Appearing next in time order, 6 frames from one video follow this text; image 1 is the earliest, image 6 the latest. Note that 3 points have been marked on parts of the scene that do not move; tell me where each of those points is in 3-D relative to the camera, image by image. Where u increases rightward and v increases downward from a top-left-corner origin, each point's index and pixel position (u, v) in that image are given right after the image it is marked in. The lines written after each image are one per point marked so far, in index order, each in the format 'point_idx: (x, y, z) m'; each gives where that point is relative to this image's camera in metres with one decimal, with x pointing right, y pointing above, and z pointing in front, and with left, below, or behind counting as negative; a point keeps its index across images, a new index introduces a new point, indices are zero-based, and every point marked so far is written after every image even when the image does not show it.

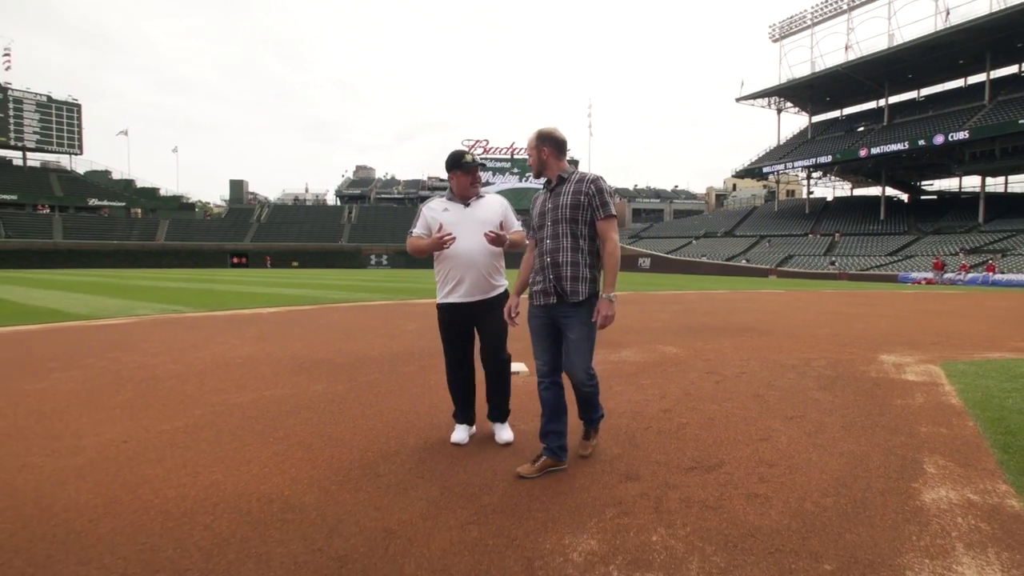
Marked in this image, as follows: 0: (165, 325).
0: (-5.3, -0.6, +8.6) m
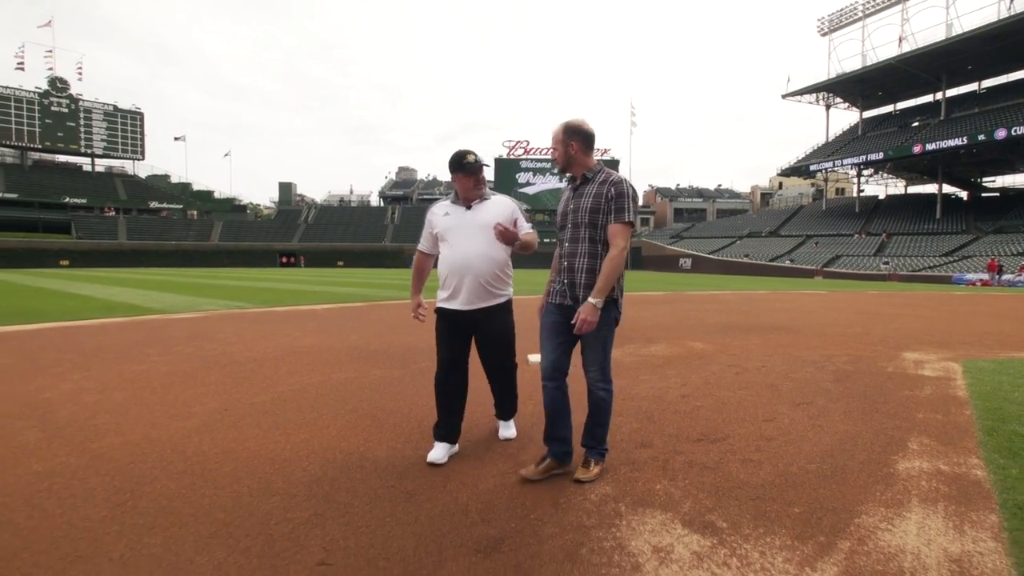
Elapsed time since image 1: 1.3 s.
0: (-4.7, -0.5, +9.5) m
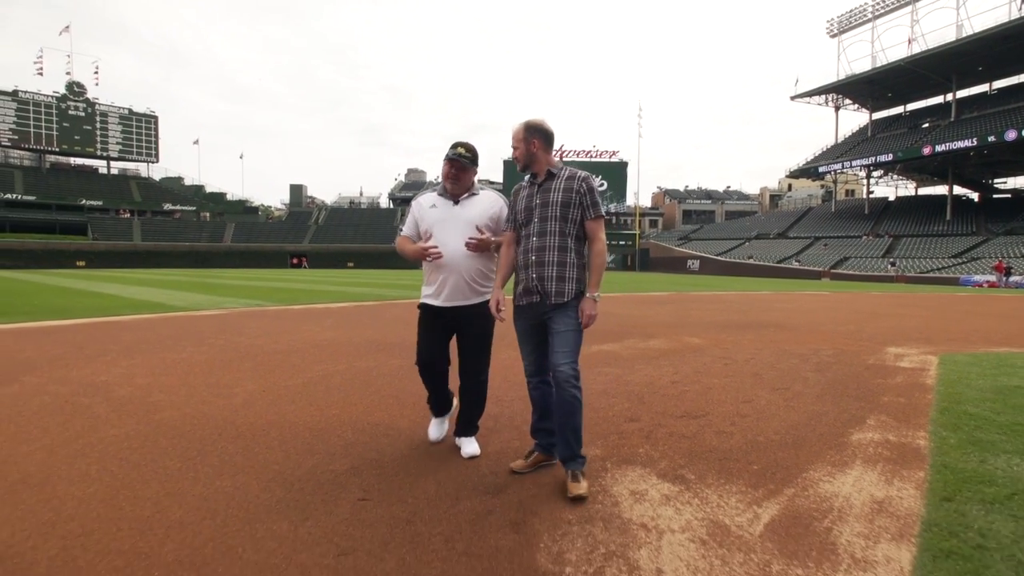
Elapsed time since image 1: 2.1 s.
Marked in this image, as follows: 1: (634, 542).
0: (-4.6, -0.5, +10.0) m
1: (+0.4, -0.9, +2.1) m
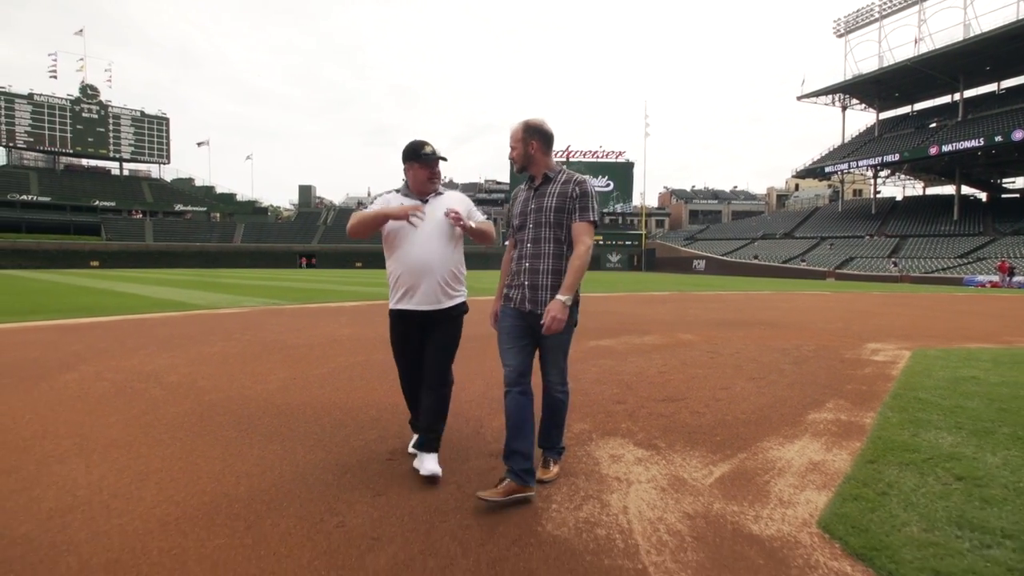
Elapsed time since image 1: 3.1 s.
0: (-4.5, -0.5, +10.6) m
1: (+0.4, -0.9, +2.6) m
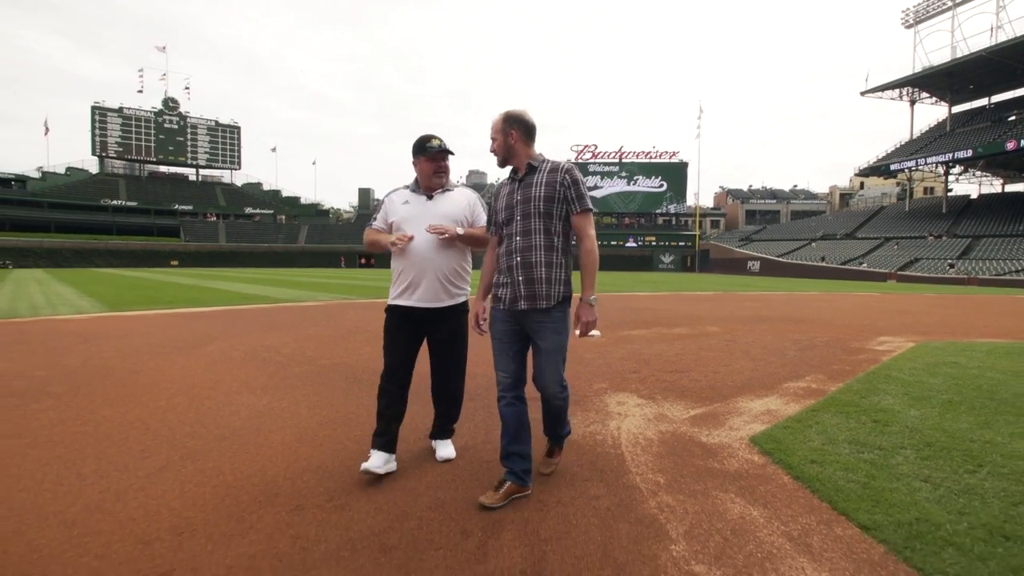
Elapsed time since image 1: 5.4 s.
0: (-3.5, -0.4, +12.2) m
1: (+0.6, -0.9, +3.7) m
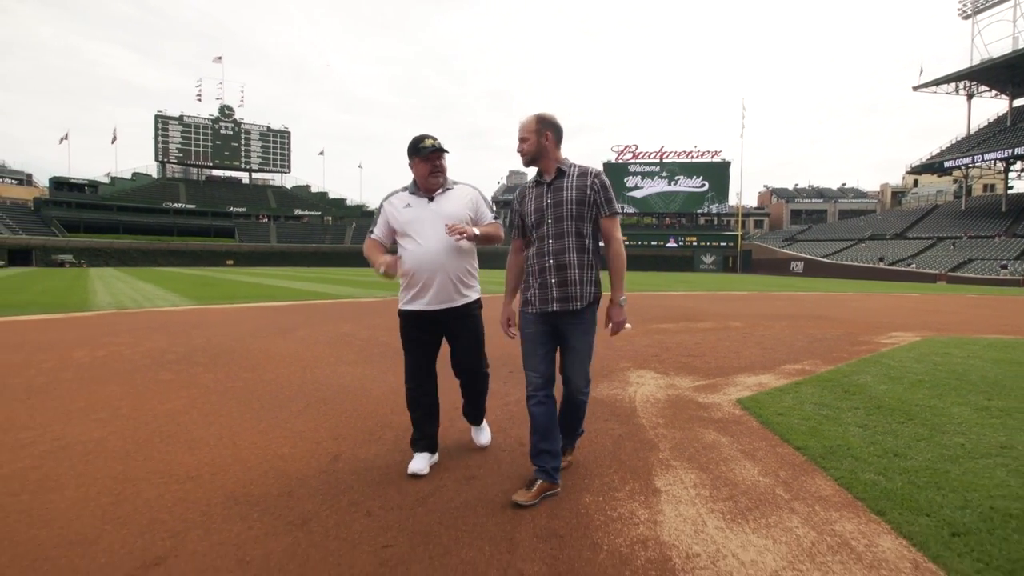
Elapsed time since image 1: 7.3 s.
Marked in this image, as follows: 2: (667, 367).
0: (-2.6, -0.4, +13.4) m
1: (+1.0, -0.8, +4.7) m
2: (+1.5, -0.8, +5.4) m
